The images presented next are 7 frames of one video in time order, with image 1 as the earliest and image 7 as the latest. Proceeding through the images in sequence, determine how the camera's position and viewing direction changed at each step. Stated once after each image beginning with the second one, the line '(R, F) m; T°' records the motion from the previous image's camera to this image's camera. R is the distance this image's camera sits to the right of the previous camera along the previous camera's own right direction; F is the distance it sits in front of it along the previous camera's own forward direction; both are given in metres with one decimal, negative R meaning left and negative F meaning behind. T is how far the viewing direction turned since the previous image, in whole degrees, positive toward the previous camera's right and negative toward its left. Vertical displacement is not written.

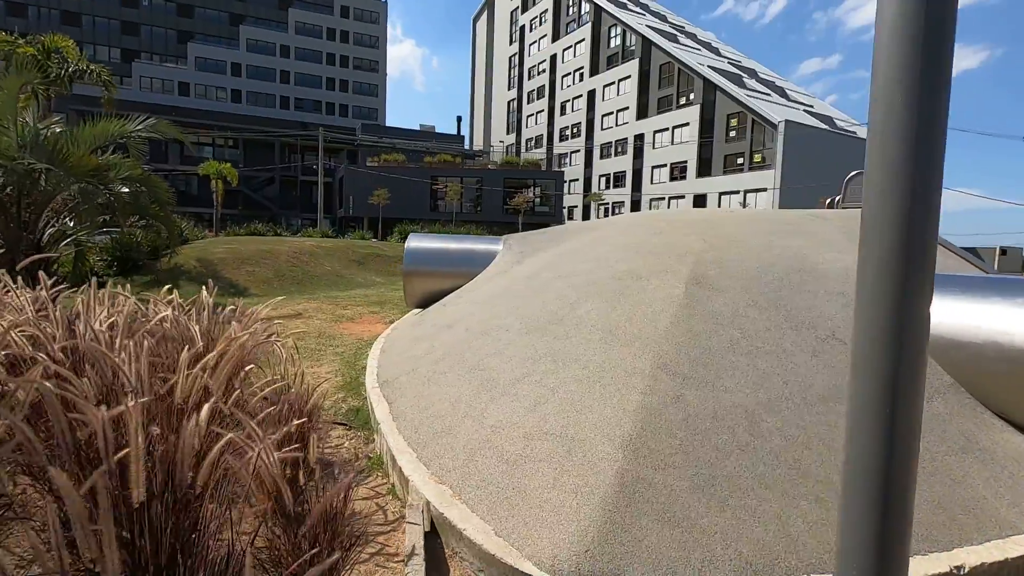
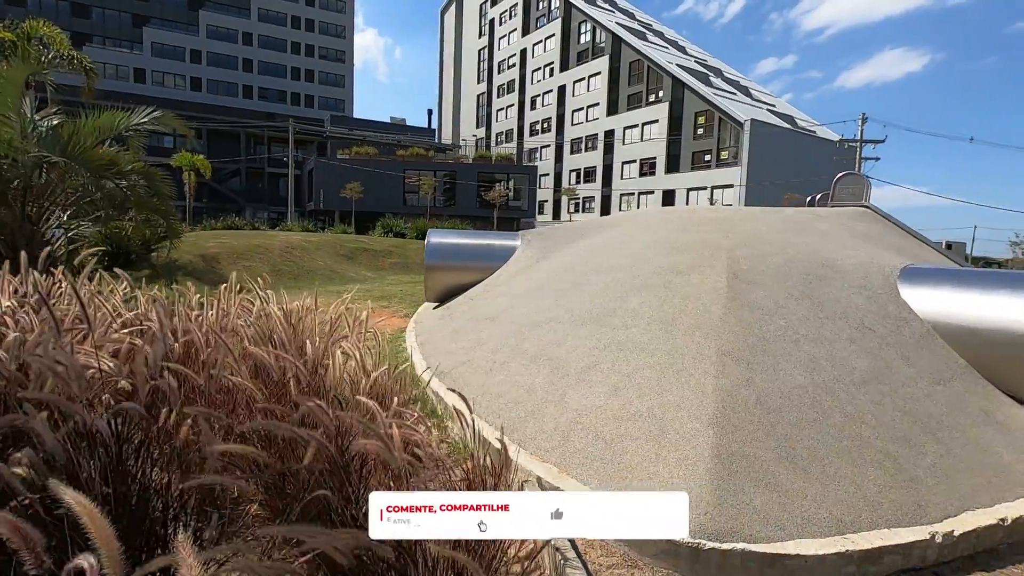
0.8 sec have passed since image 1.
(-0.7, -0.2) m; +4°
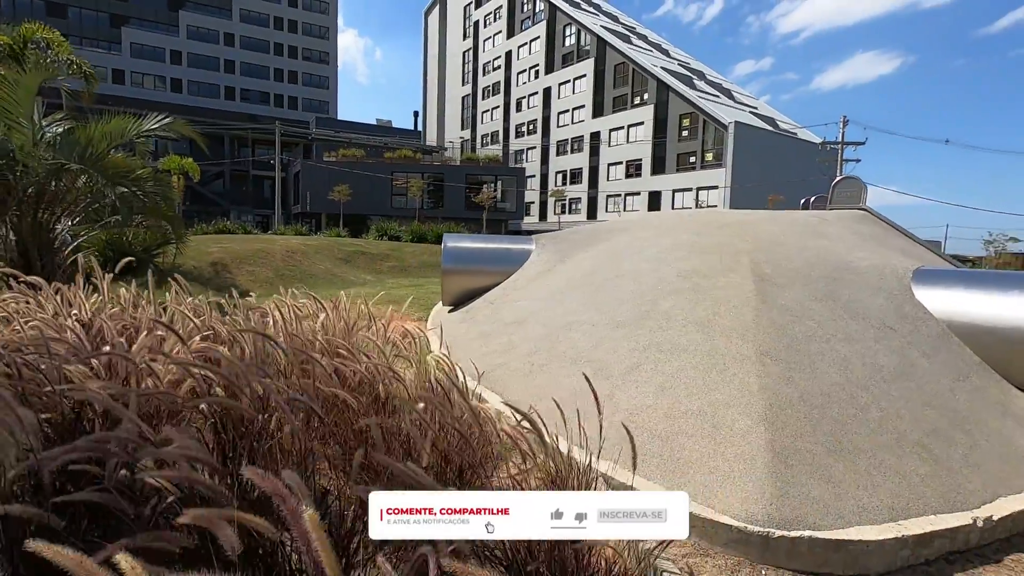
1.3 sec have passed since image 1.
(-0.4, -0.1) m; +2°
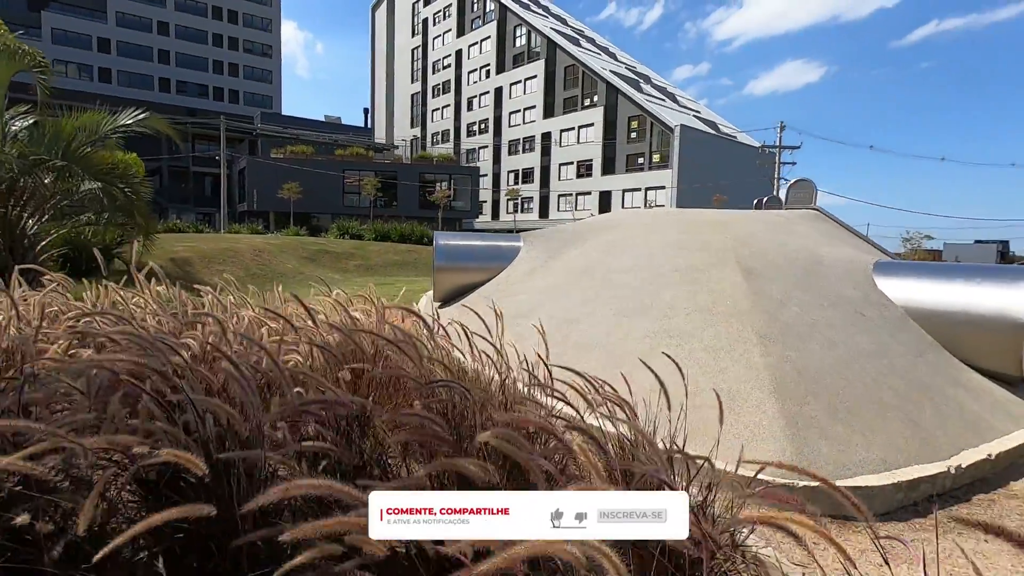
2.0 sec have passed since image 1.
(-0.6, -0.3) m; +6°
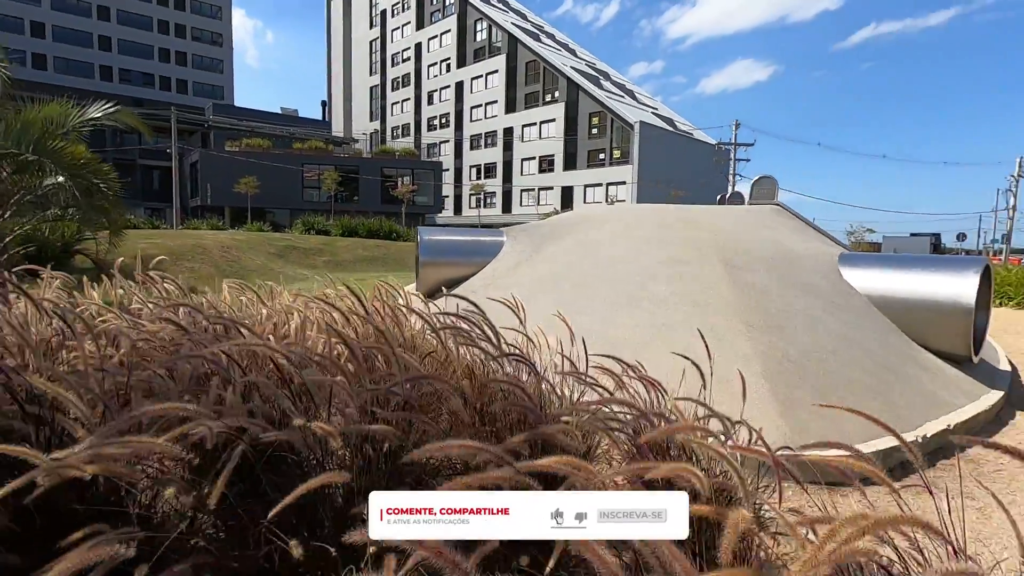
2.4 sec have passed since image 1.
(-0.3, -0.2) m; +4°
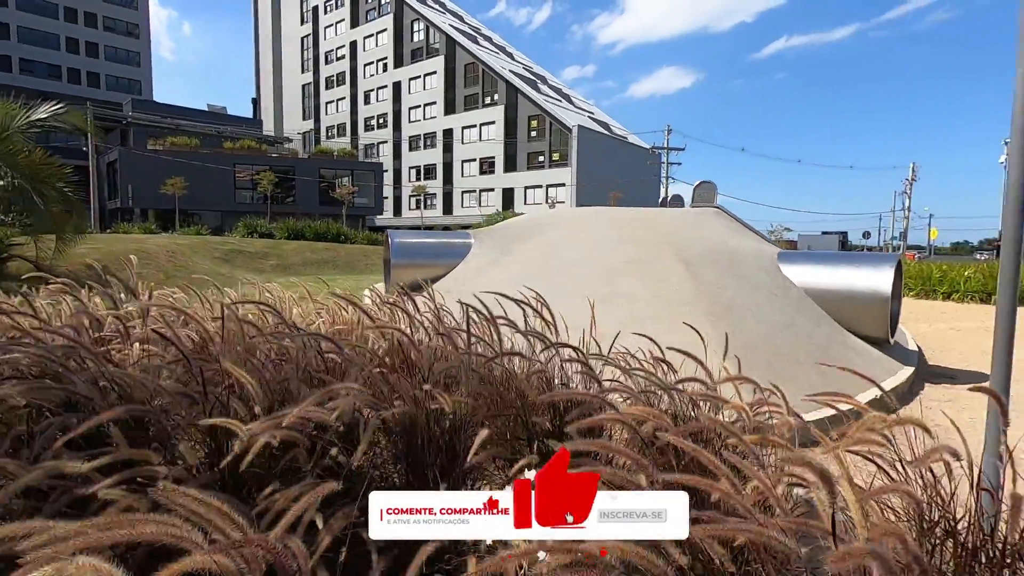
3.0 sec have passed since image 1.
(-0.5, -0.4) m; +7°
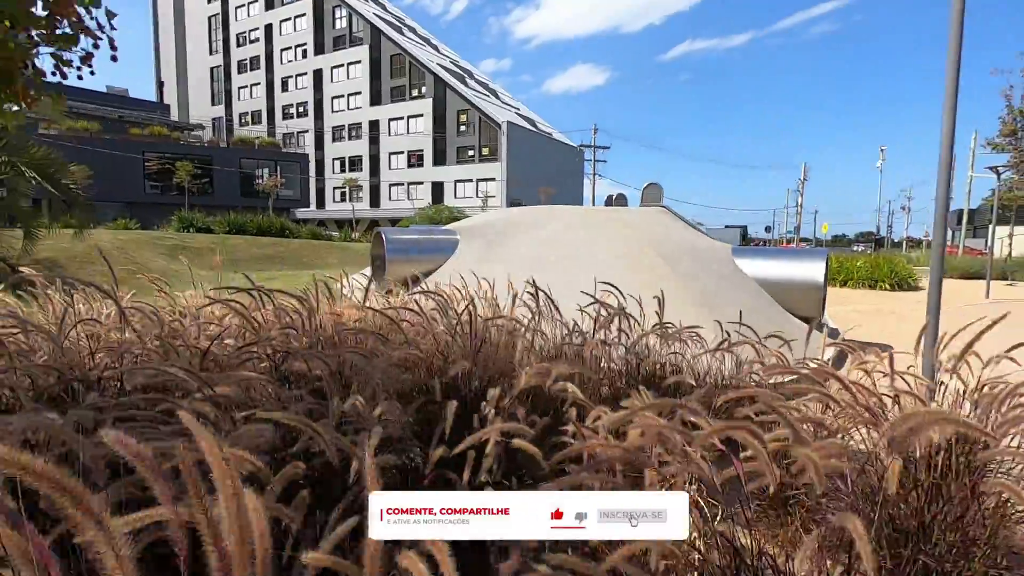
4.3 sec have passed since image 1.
(-1.1, -0.7) m; +8°
